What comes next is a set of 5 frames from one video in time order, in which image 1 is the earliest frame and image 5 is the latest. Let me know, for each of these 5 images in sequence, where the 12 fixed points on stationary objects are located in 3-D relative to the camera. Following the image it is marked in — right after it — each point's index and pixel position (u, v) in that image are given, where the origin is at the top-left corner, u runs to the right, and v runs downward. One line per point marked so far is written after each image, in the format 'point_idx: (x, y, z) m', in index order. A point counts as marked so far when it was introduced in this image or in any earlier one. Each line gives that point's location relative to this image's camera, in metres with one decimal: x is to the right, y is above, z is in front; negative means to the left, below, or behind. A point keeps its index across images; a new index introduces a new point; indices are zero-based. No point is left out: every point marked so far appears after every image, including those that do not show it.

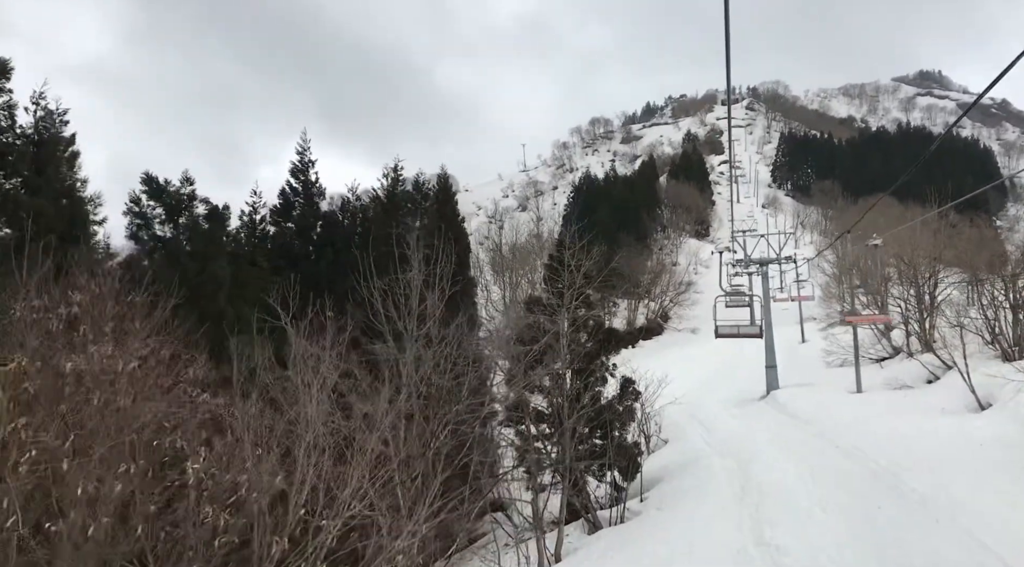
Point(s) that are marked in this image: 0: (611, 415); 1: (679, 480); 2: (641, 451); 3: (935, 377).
0: (+1.5, -2.1, +12.6) m
1: (+2.8, -3.4, +13.2) m
2: (+2.1, -2.8, +13.1) m
3: (+10.5, -2.3, +19.5) m
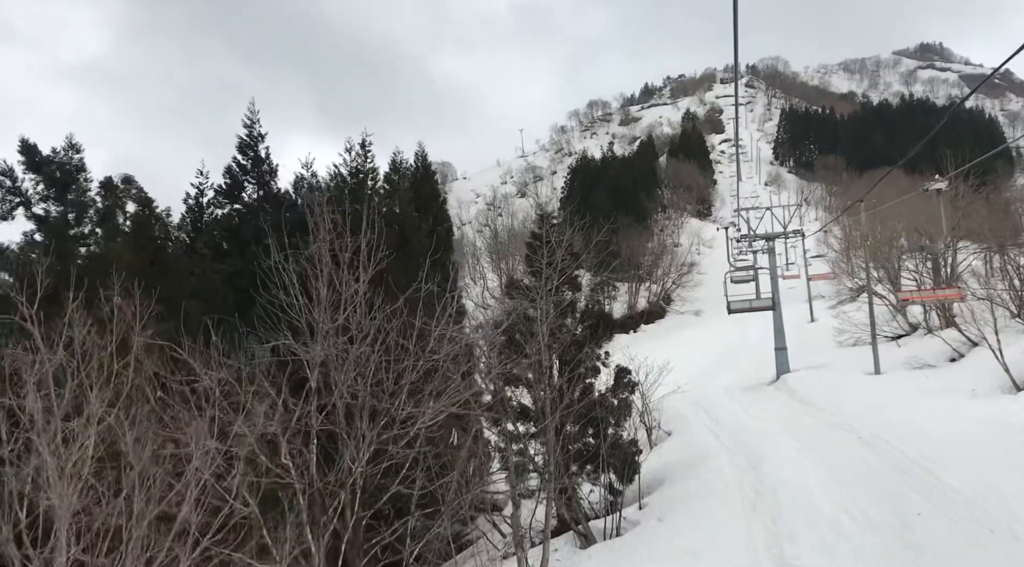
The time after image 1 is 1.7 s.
0: (+1.2, -1.8, +11.1) m
1: (+2.6, -3.0, +11.7) m
2: (+1.9, -2.5, +11.7) m
3: (+10.3, -1.7, +18.0) m
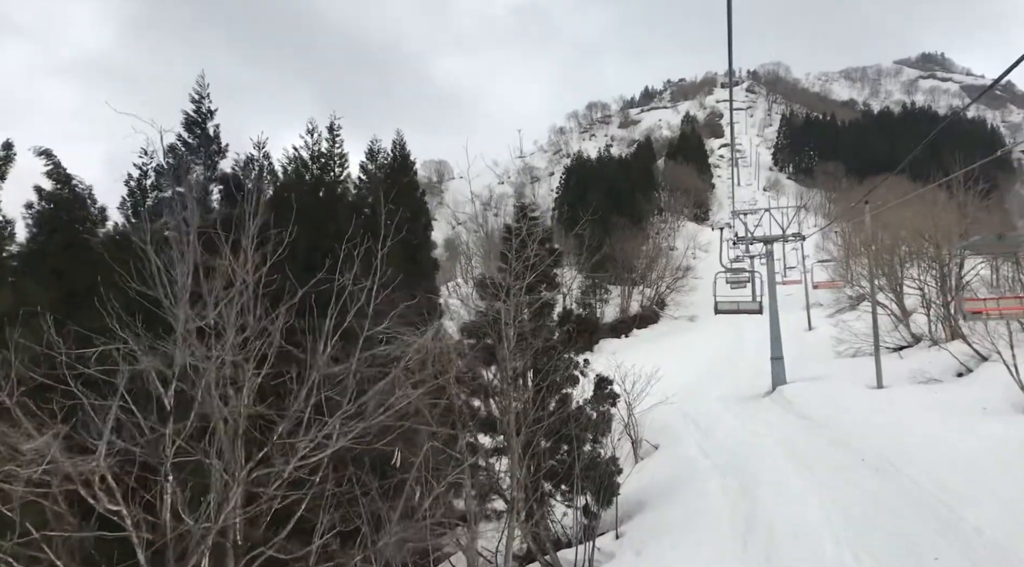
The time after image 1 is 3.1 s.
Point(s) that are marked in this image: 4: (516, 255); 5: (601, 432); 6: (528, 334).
0: (+0.8, -1.8, +10.0) m
1: (+2.1, -3.0, +10.6) m
2: (+1.4, -2.5, +10.5) m
3: (+9.8, -1.9, +16.9) m
4: (+0.1, +0.4, +9.6) m
5: (+1.2, -2.0, +10.7) m
6: (+0.2, -0.6, +9.9) m
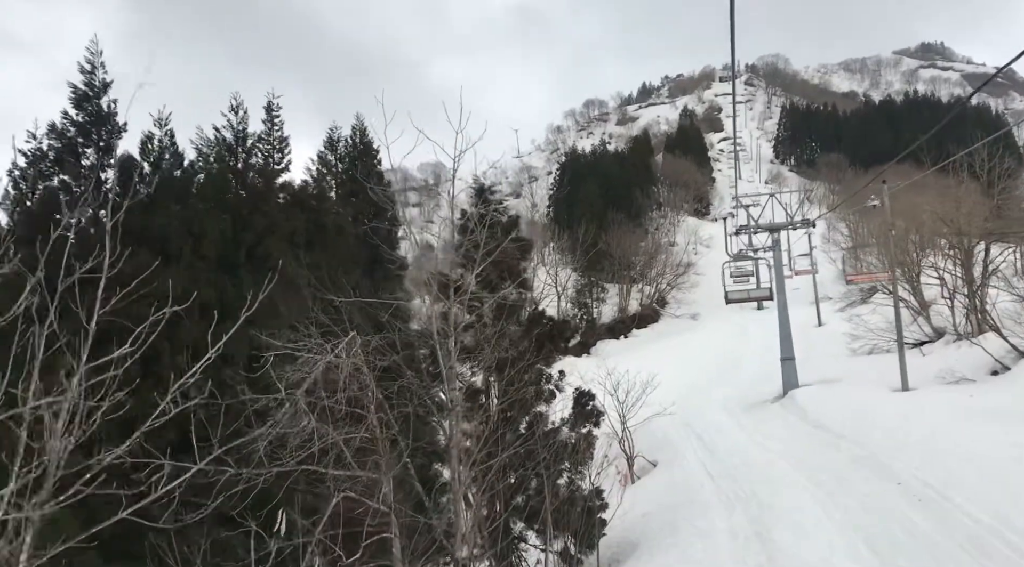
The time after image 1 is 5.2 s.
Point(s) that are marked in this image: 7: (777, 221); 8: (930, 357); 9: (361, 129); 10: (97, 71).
0: (+0.4, -1.8, +8.1) m
1: (+1.7, -2.9, +8.7) m
2: (+1.0, -2.4, +8.7) m
3: (+9.4, -1.6, +15.0) m
4: (-0.4, +0.4, +7.8) m
5: (+0.8, -2.0, +8.9) m
6: (-0.3, -0.6, +8.1) m
7: (+6.4, +1.5, +18.9) m
8: (+9.7, -1.7, +18.2) m
9: (-3.0, +3.1, +15.9) m
10: (-4.9, +2.5, +9.3) m
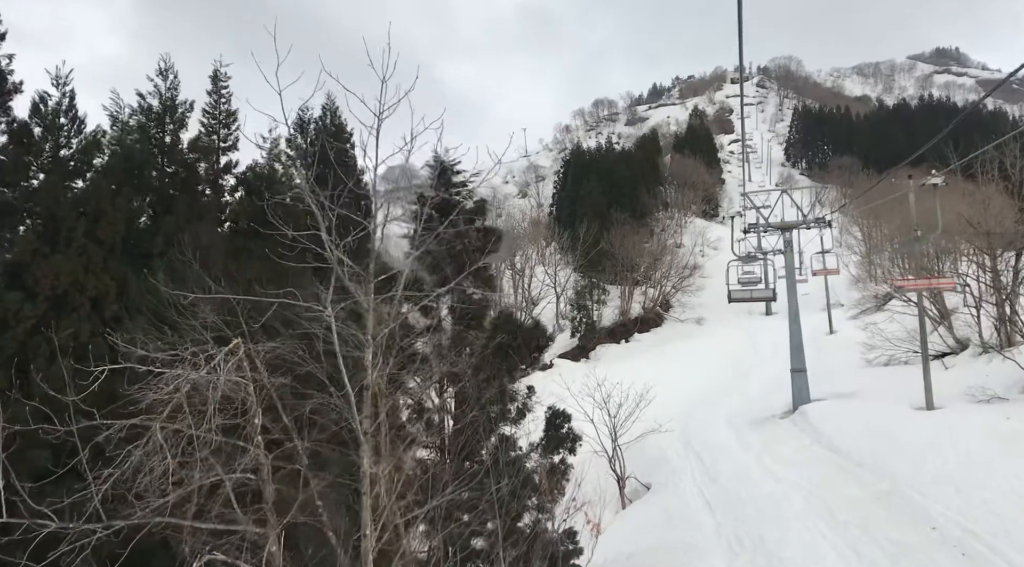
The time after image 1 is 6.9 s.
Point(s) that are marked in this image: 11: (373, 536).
0: (0.0, -1.7, +6.6) m
1: (+1.3, -2.9, +7.2) m
2: (+0.6, -2.4, +7.2) m
3: (+9.0, -1.8, +13.4) m
4: (-0.8, +0.4, +6.3) m
5: (+0.4, -2.0, +7.4) m
6: (-0.7, -0.6, +6.6) m
7: (+6.2, +1.4, +17.4) m
8: (+9.4, -1.8, +16.6) m
9: (-3.3, +3.2, +14.4) m
10: (-5.2, +2.6, +7.9) m
11: (-0.9, -1.7, +5.2) m
